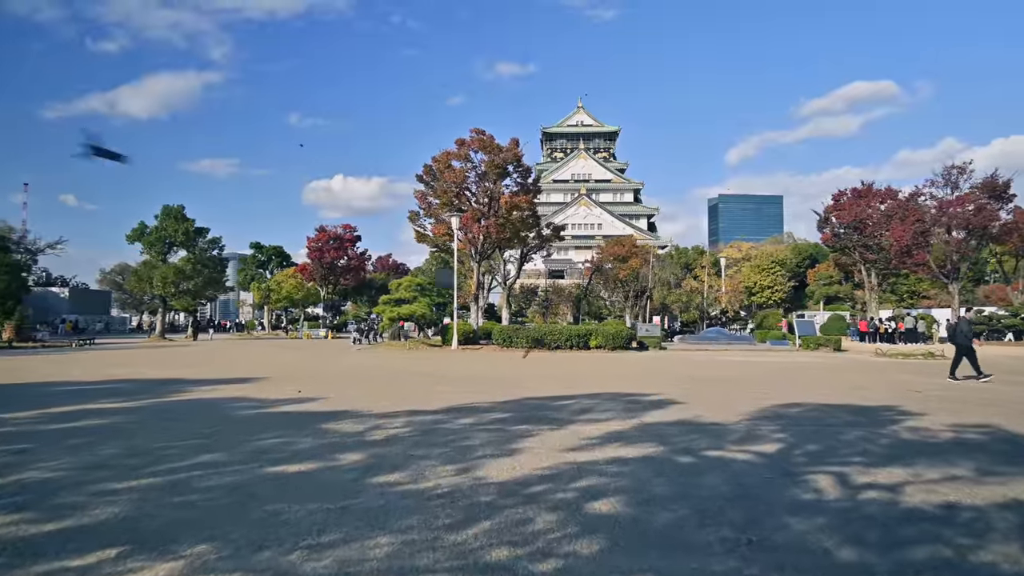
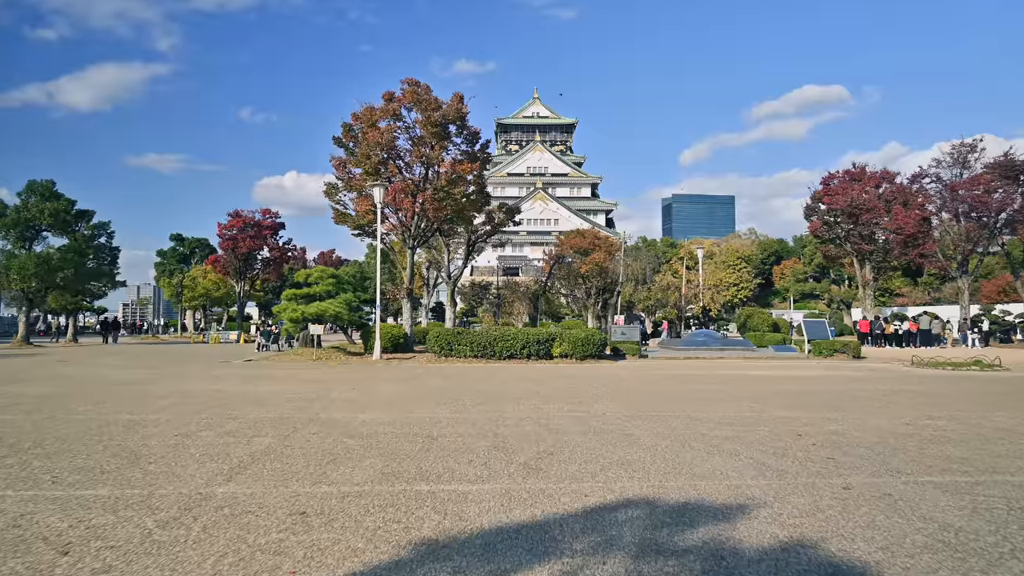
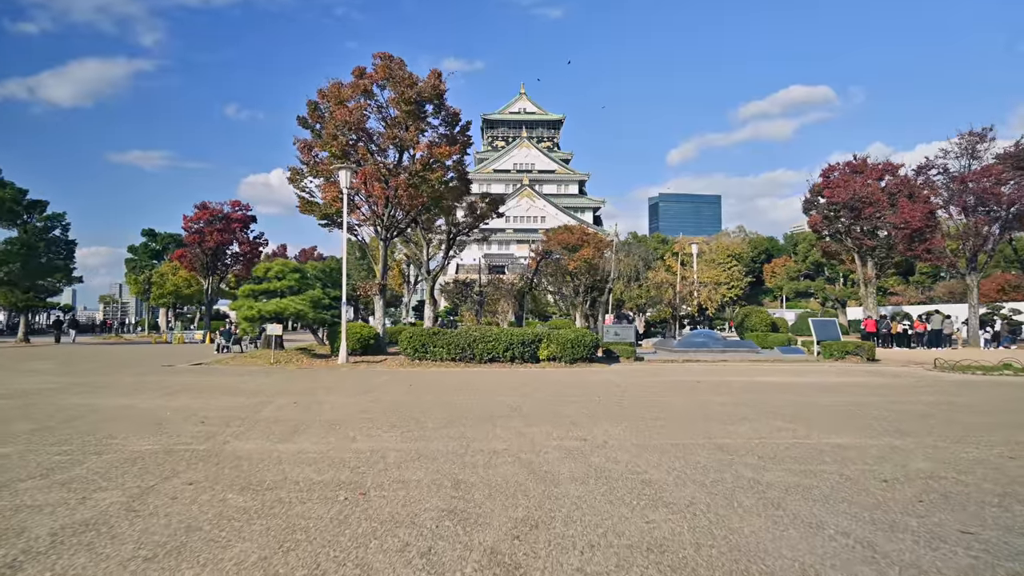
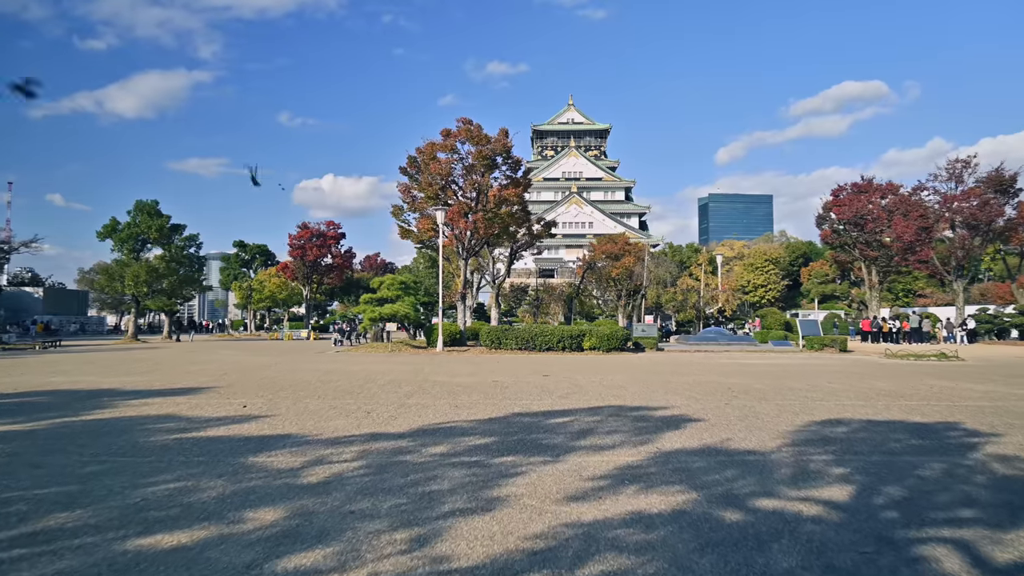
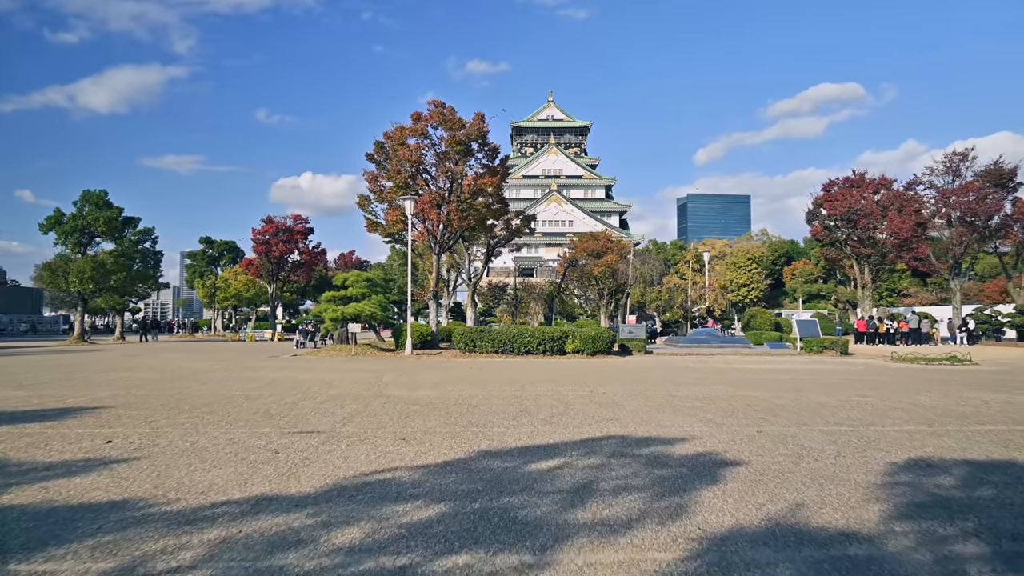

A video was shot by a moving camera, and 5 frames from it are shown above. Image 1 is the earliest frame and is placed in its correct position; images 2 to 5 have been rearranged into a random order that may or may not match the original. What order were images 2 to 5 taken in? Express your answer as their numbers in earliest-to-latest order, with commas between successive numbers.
4, 5, 2, 3
